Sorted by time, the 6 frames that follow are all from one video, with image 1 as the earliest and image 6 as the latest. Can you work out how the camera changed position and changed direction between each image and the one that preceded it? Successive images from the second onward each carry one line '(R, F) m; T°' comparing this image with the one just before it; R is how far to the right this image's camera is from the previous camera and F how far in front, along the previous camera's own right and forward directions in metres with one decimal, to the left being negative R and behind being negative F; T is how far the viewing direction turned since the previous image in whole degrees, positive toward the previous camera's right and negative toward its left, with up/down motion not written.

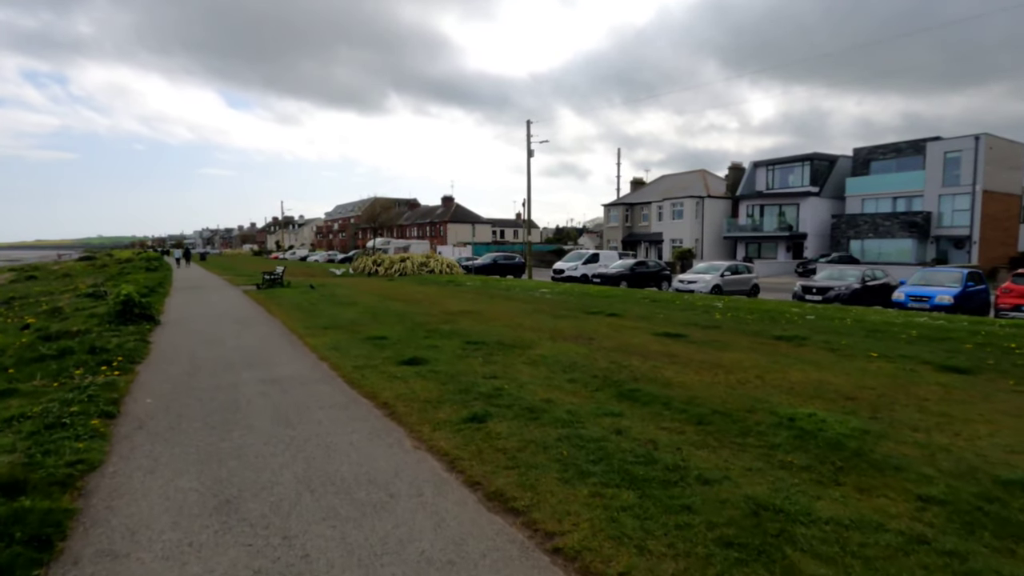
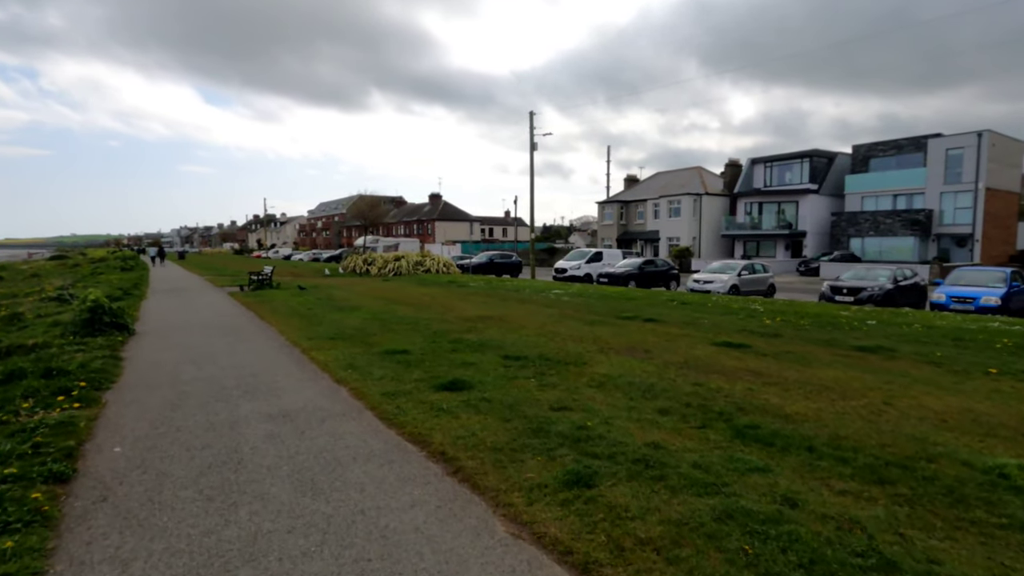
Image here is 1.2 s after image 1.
(-1.0, +1.6) m; +2°
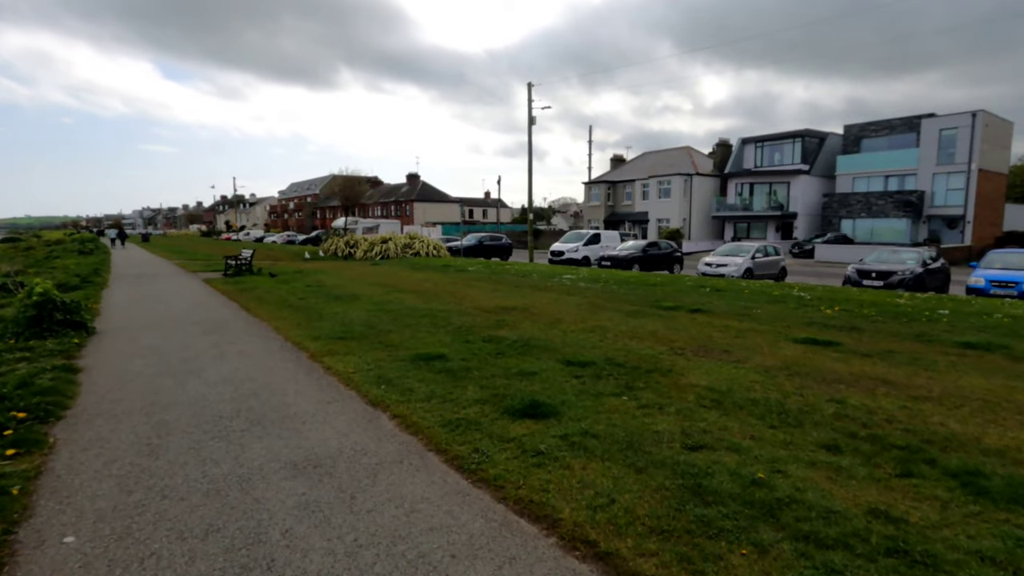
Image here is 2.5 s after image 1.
(-1.2, +1.7) m; +3°
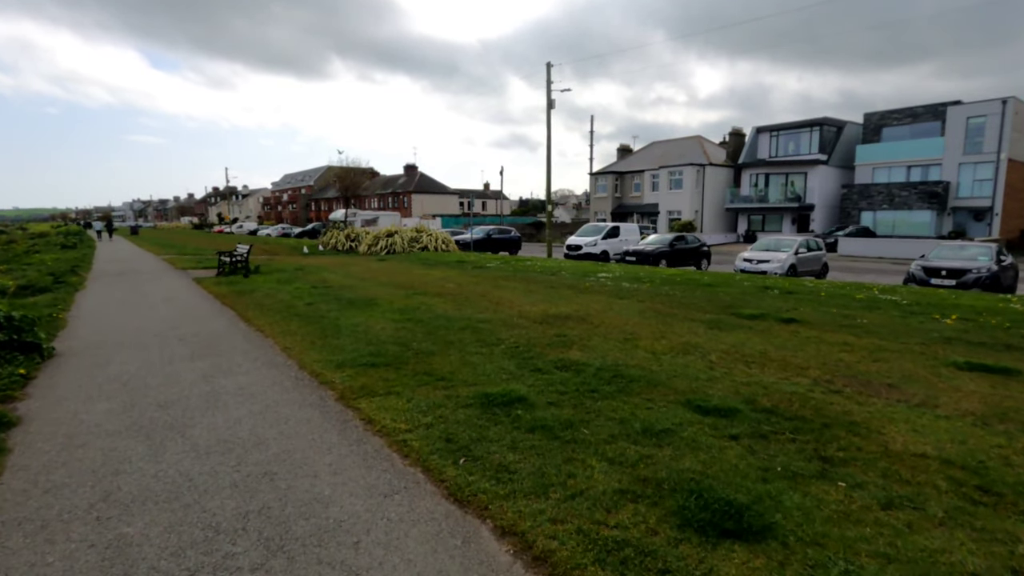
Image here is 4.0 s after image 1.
(-1.1, +2.0) m; +1°
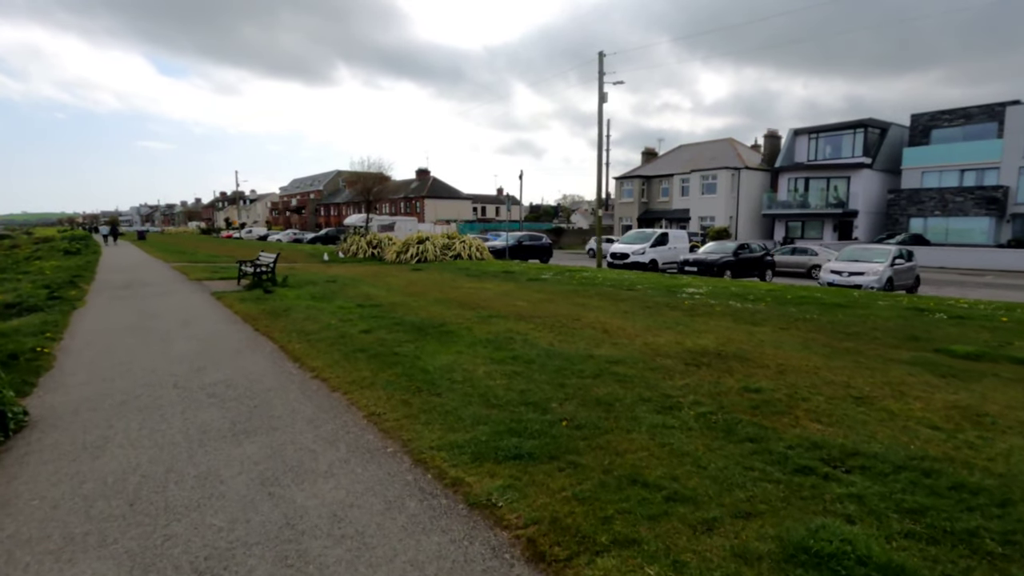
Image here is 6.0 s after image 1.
(-1.9, +2.5) m; 0°
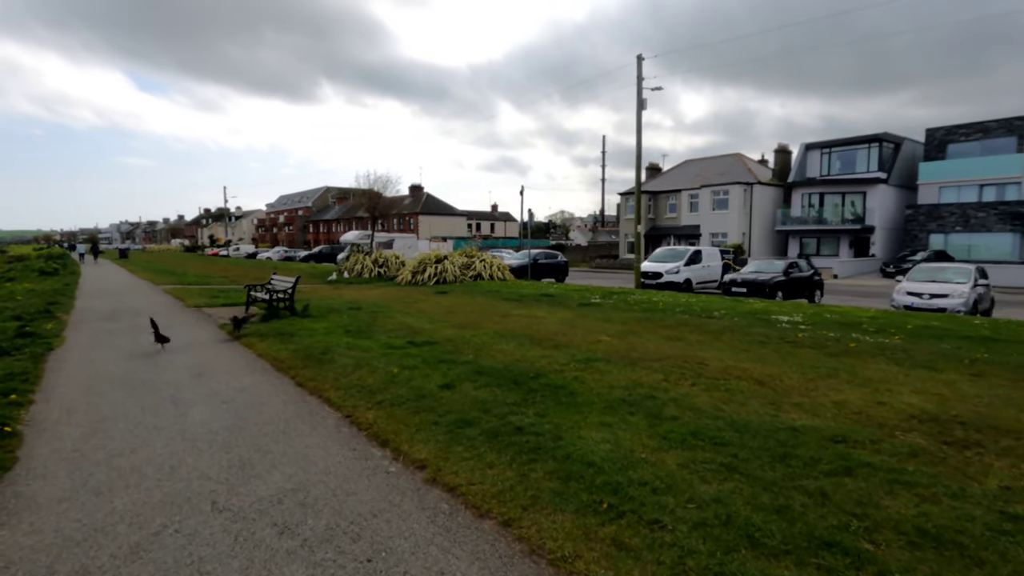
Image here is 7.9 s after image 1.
(-1.9, +2.2) m; +2°
